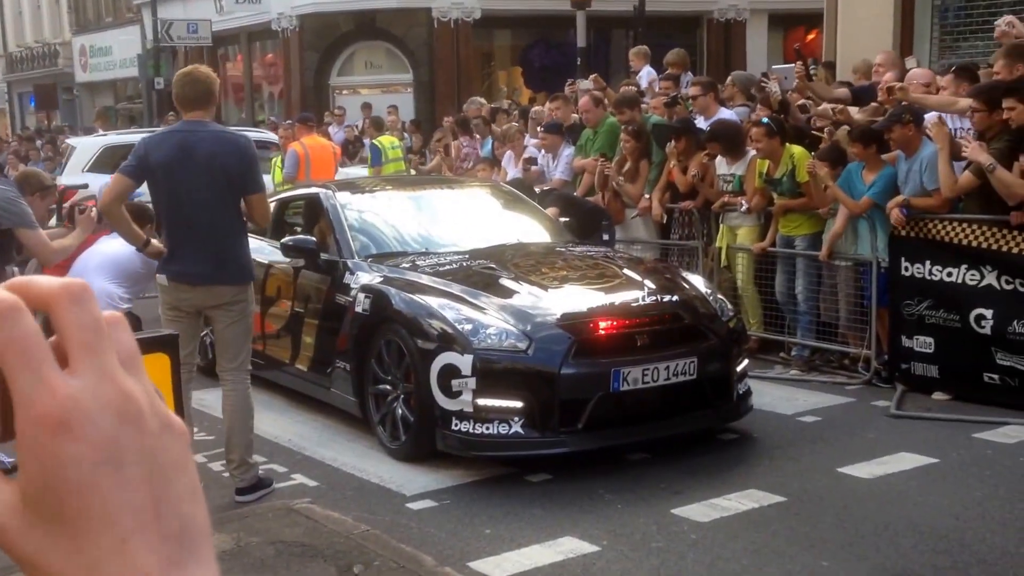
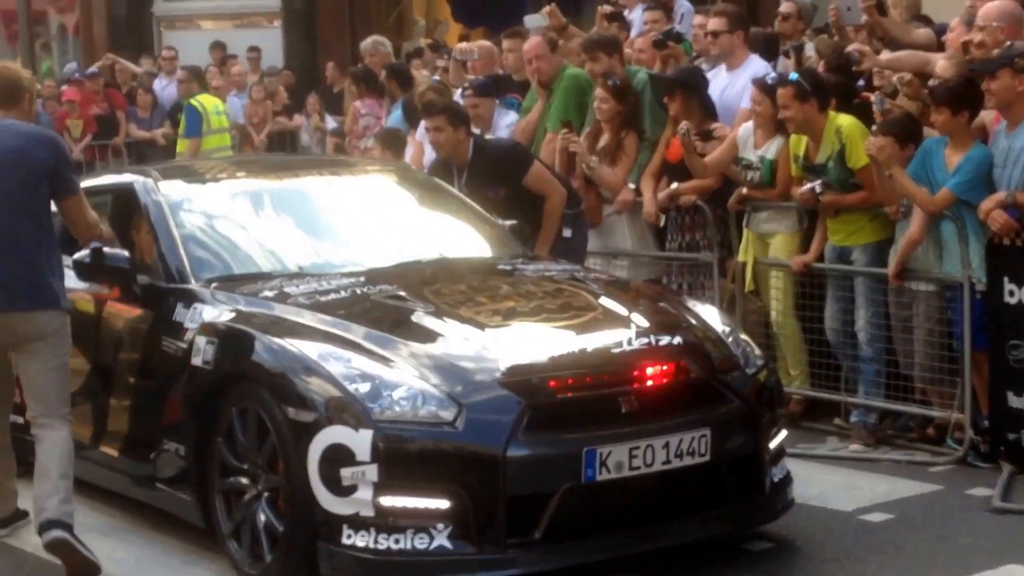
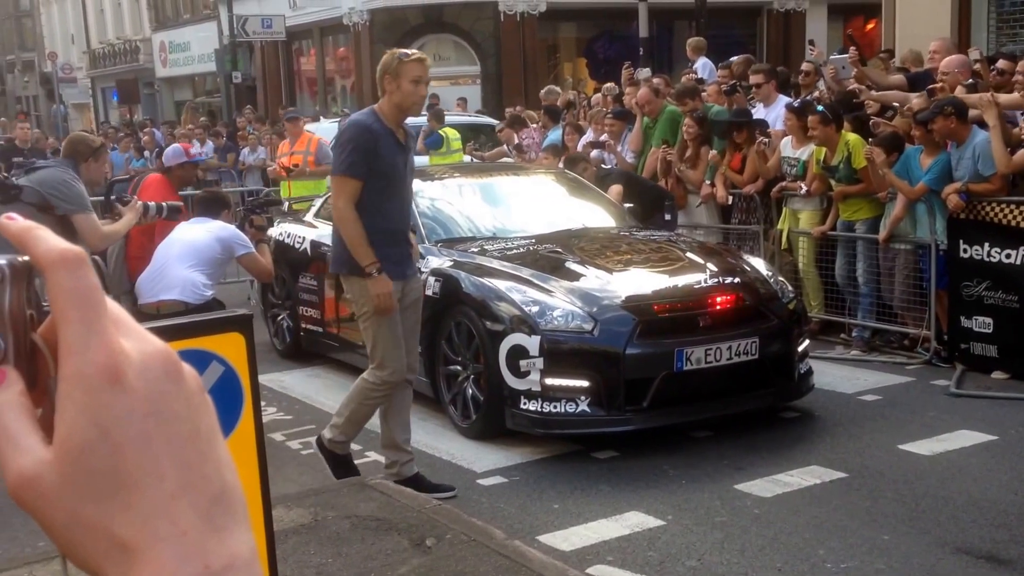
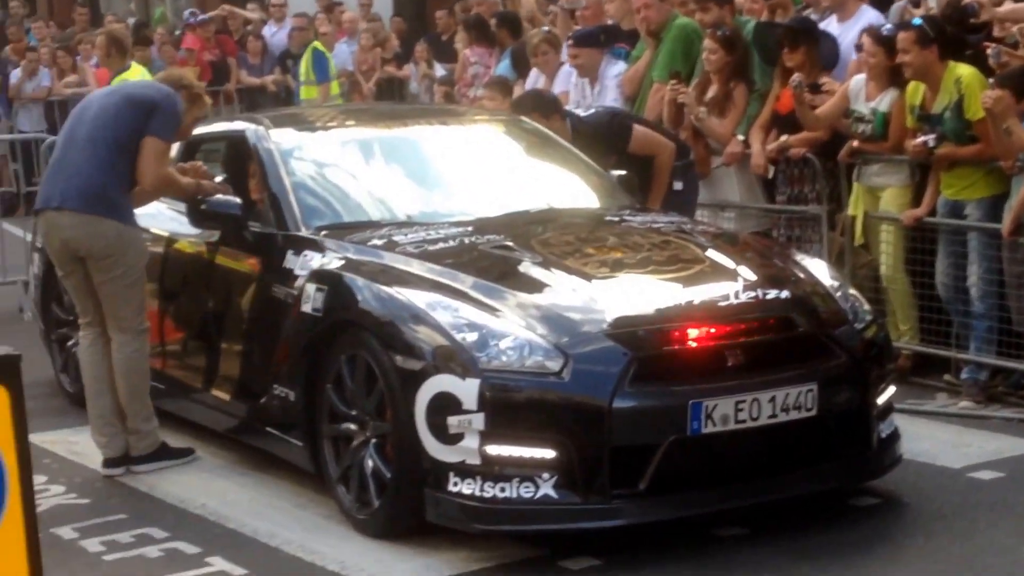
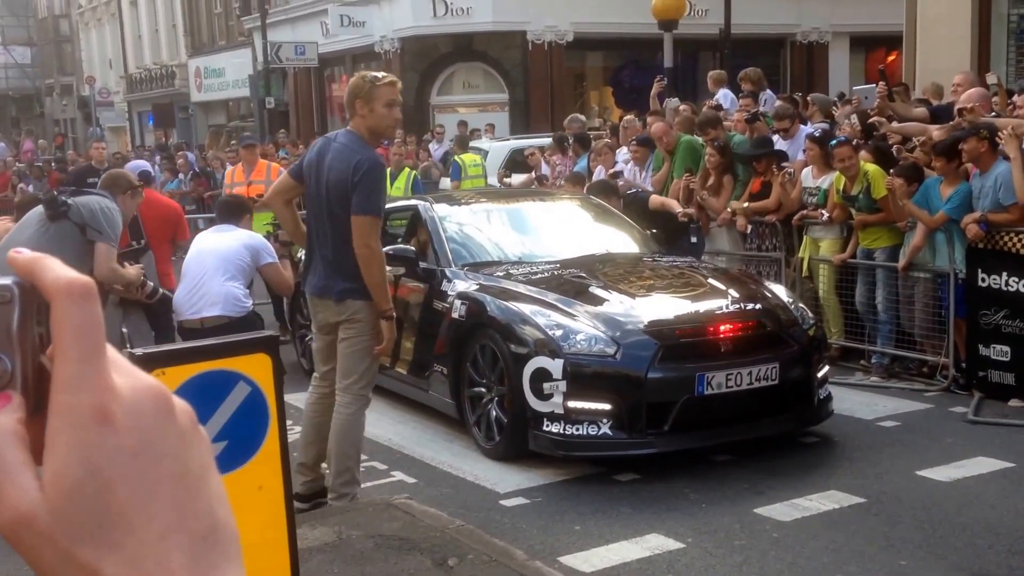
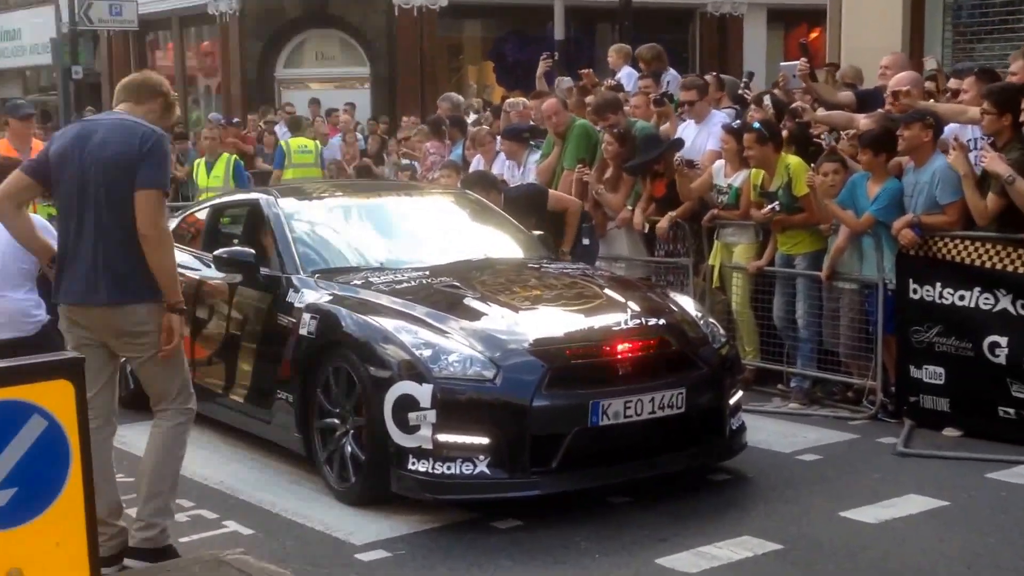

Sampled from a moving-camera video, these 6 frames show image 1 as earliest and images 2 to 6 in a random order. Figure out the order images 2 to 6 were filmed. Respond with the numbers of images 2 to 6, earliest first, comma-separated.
3, 5, 6, 2, 4
